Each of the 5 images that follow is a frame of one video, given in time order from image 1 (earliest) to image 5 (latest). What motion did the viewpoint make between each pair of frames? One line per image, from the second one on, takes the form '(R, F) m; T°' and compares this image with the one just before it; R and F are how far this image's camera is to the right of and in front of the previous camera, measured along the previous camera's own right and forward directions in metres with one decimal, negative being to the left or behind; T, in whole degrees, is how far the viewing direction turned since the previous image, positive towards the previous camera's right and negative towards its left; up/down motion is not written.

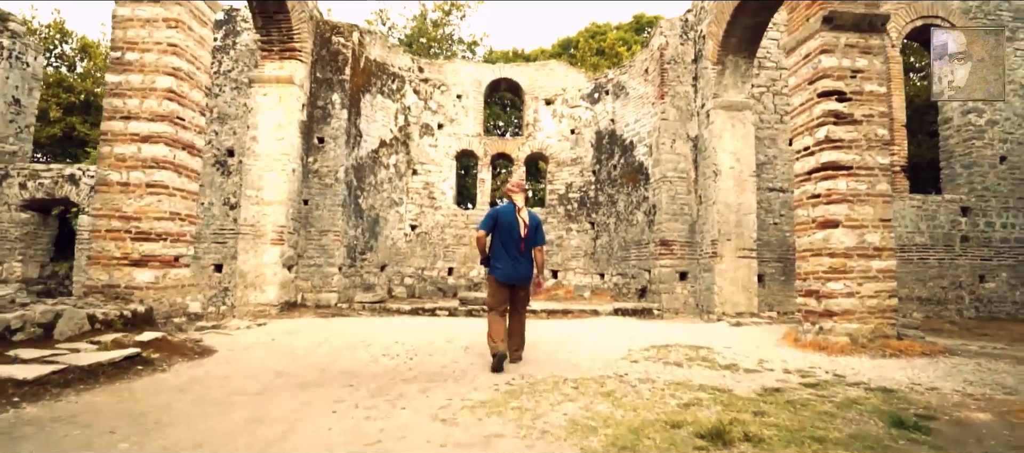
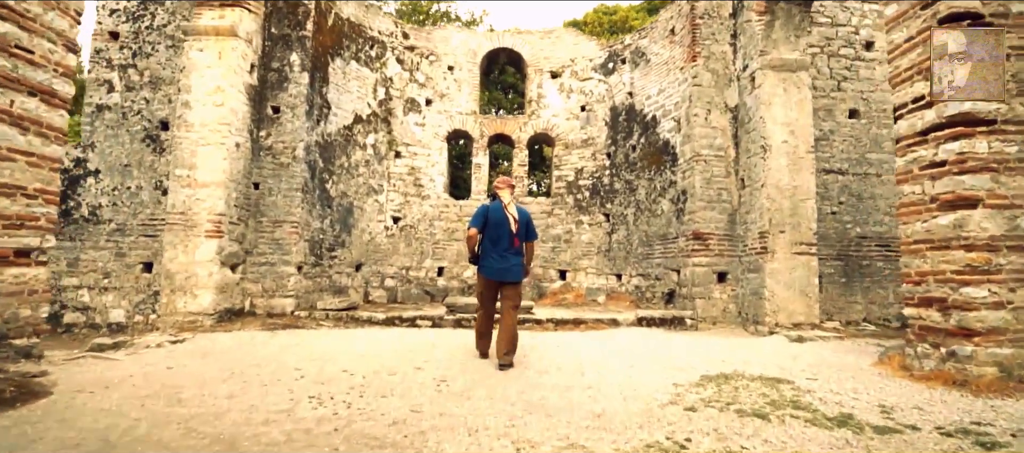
(+0.1, +1.8) m; 0°
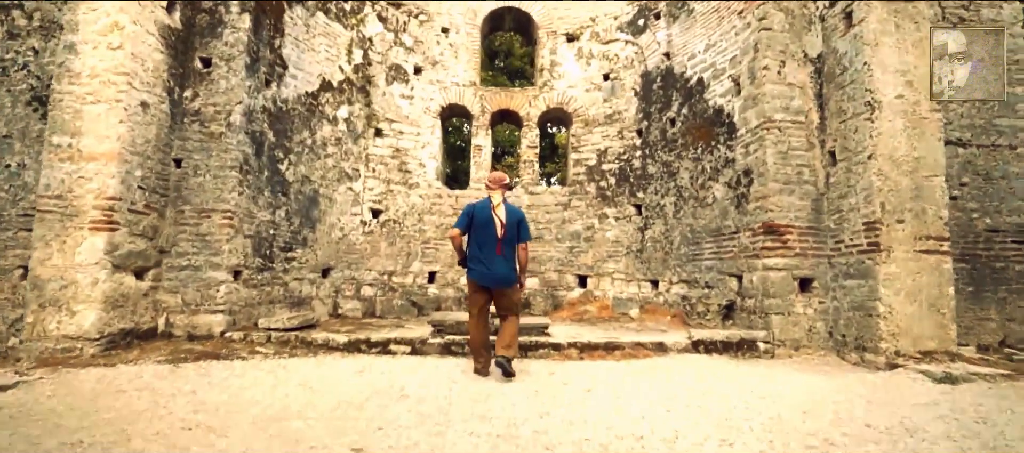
(0.0, +2.0) m; -1°
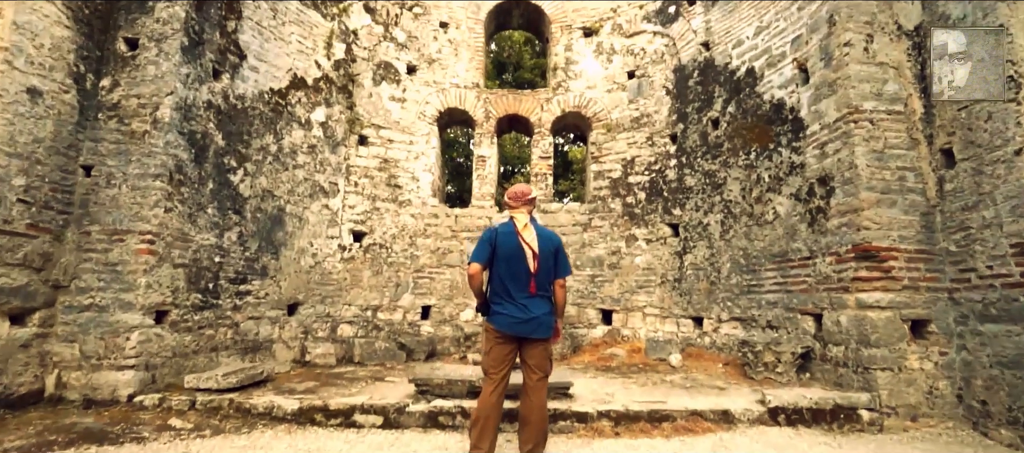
(0.0, +1.4) m; -1°
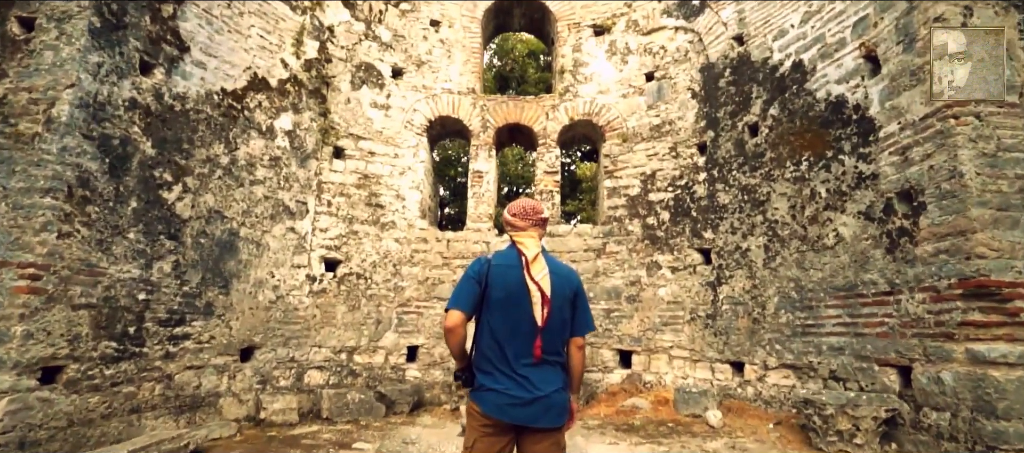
(+0.1, +1.1) m; -1°
